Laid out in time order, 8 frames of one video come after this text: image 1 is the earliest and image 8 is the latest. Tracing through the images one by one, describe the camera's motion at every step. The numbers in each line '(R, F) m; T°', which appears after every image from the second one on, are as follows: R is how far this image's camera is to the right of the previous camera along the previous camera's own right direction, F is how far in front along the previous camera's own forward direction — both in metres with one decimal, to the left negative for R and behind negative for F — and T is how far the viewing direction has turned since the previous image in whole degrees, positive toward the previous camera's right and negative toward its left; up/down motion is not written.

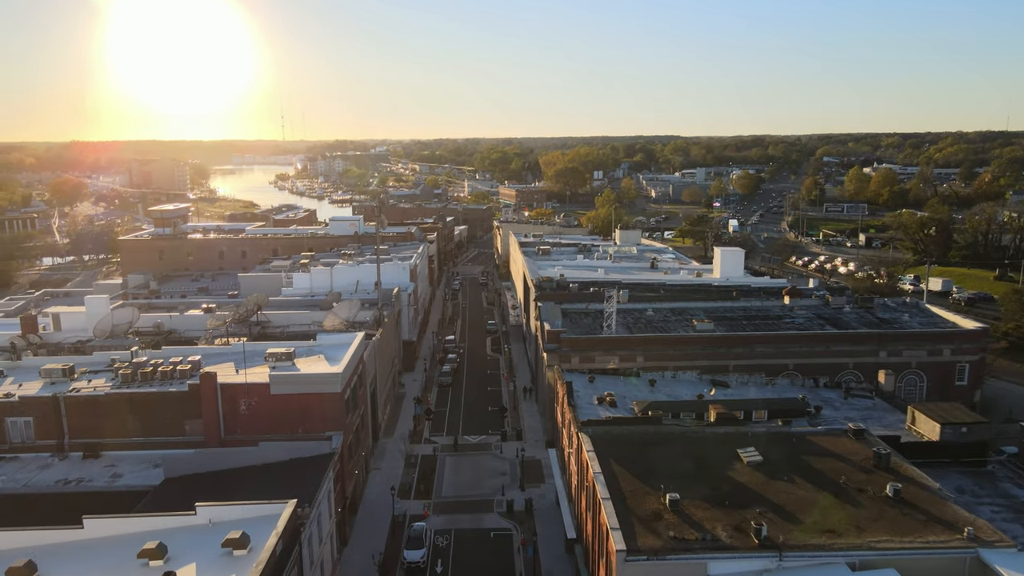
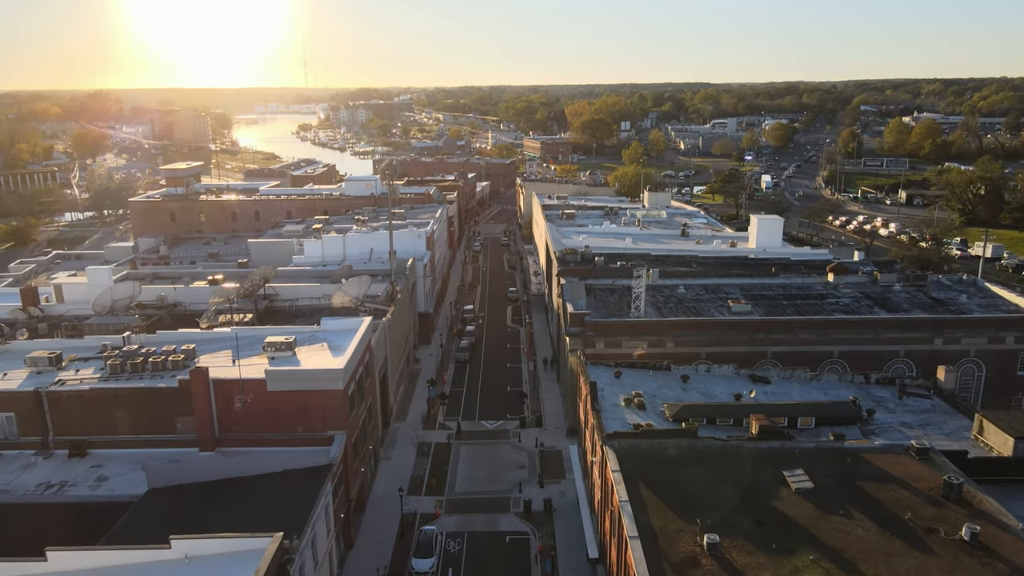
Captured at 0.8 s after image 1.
(+0.3, +4.4) m; -2°
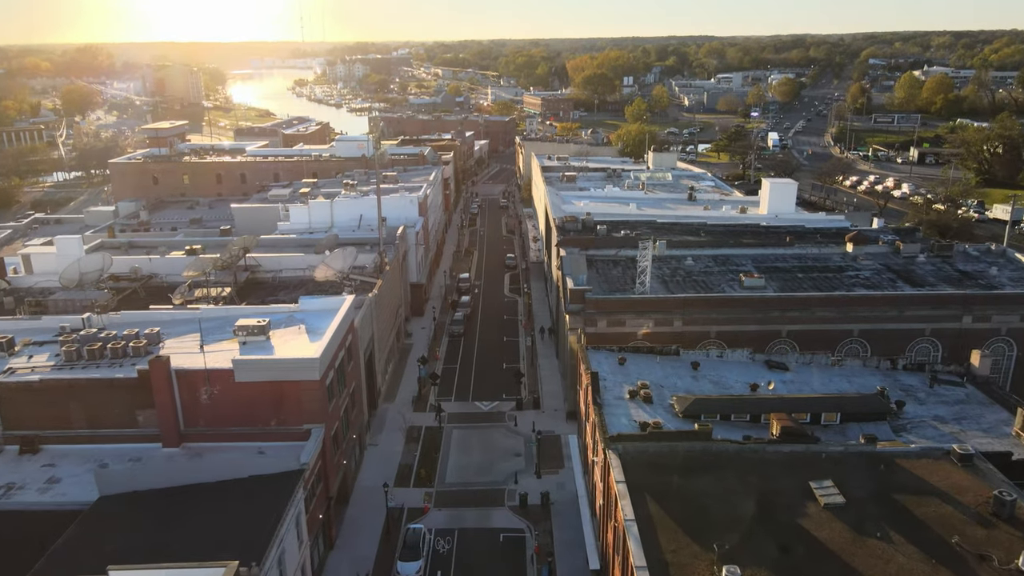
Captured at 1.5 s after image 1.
(+0.4, +4.0) m; 0°
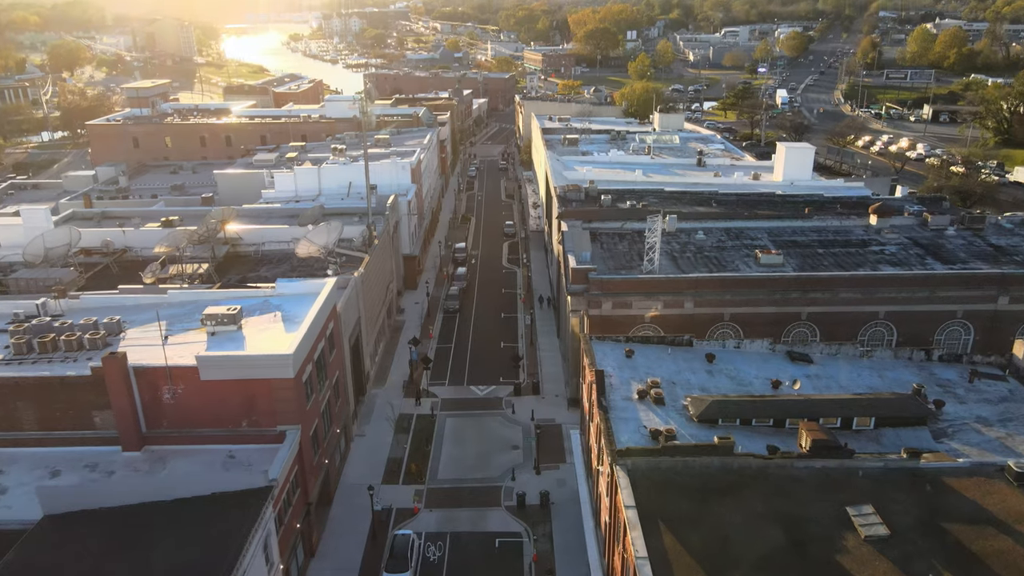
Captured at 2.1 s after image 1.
(+0.2, +3.9) m; 0°
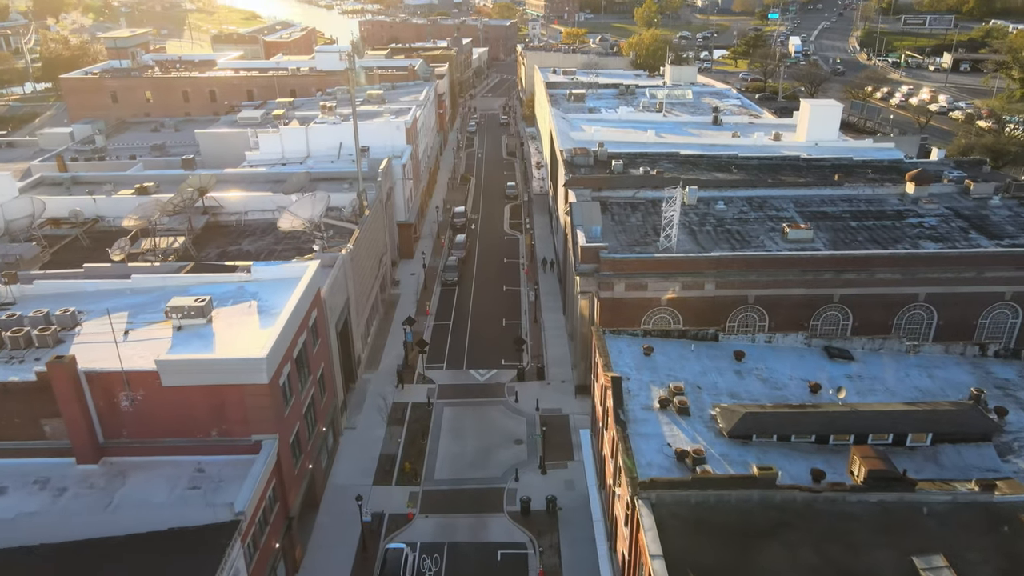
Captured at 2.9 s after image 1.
(-0.1, +4.2) m; 0°
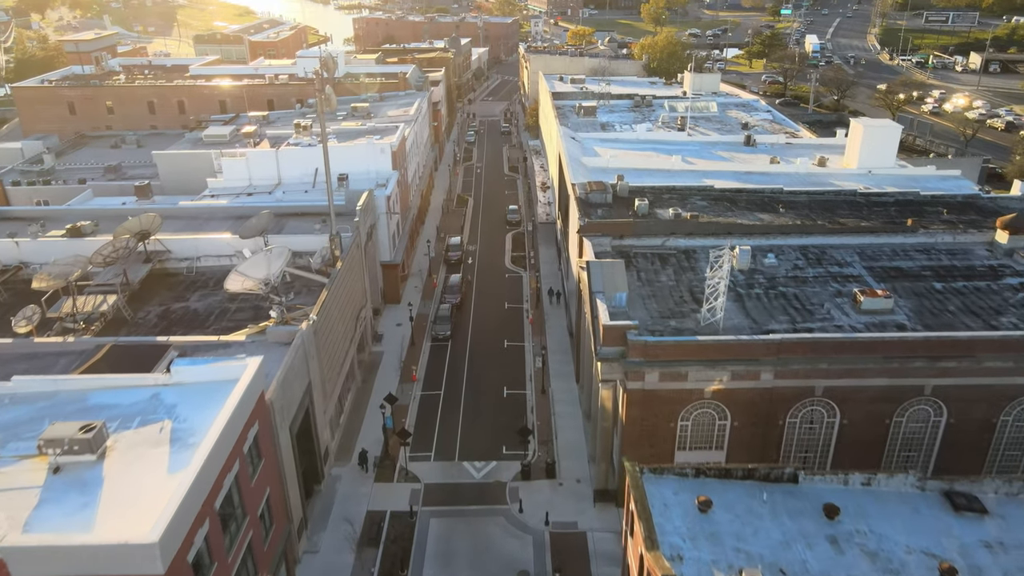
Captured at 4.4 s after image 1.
(-0.1, +8.7) m; 0°
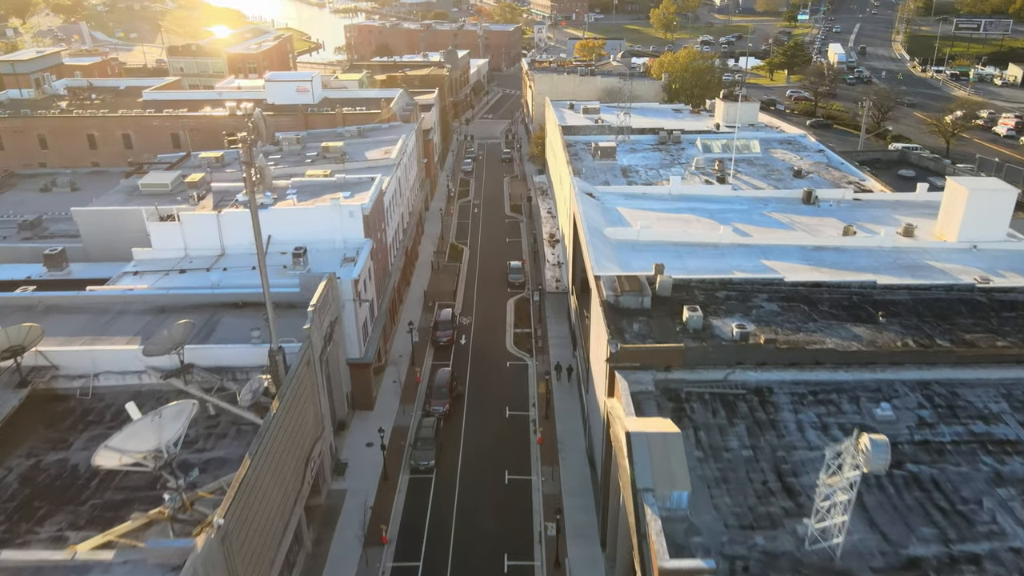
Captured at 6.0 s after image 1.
(-0.1, +11.6) m; 0°
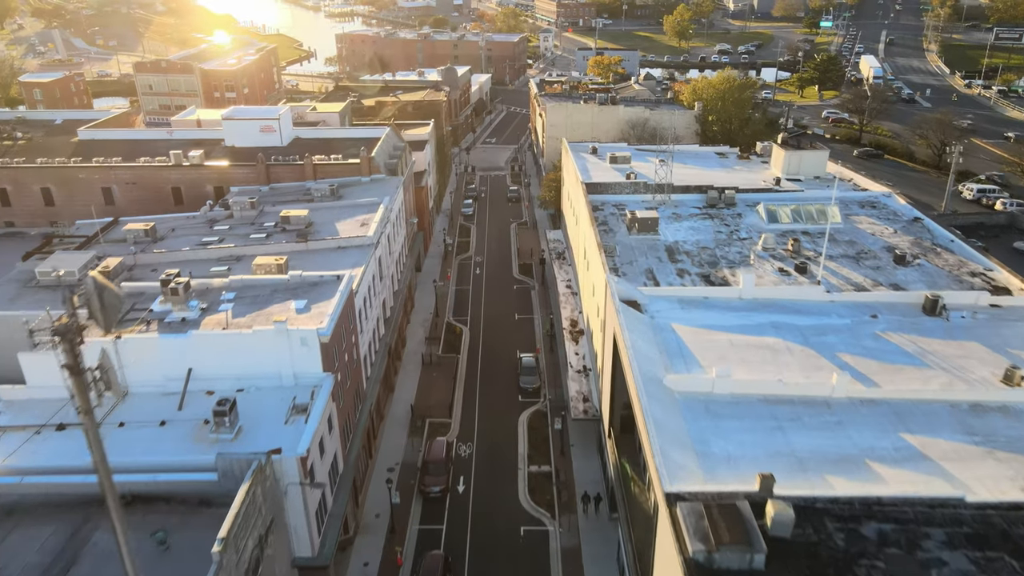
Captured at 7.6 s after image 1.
(-0.7, +12.8) m; 0°
